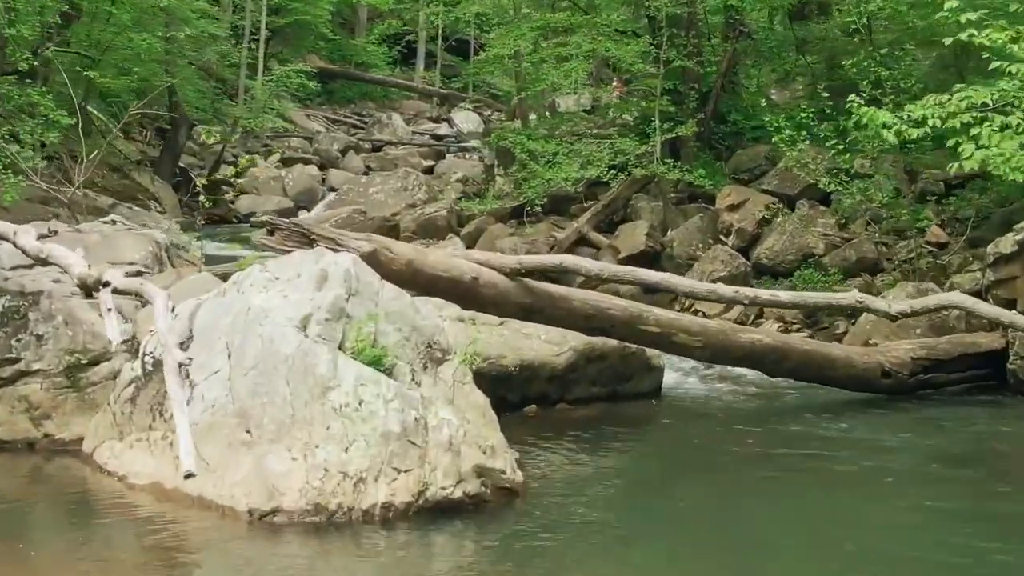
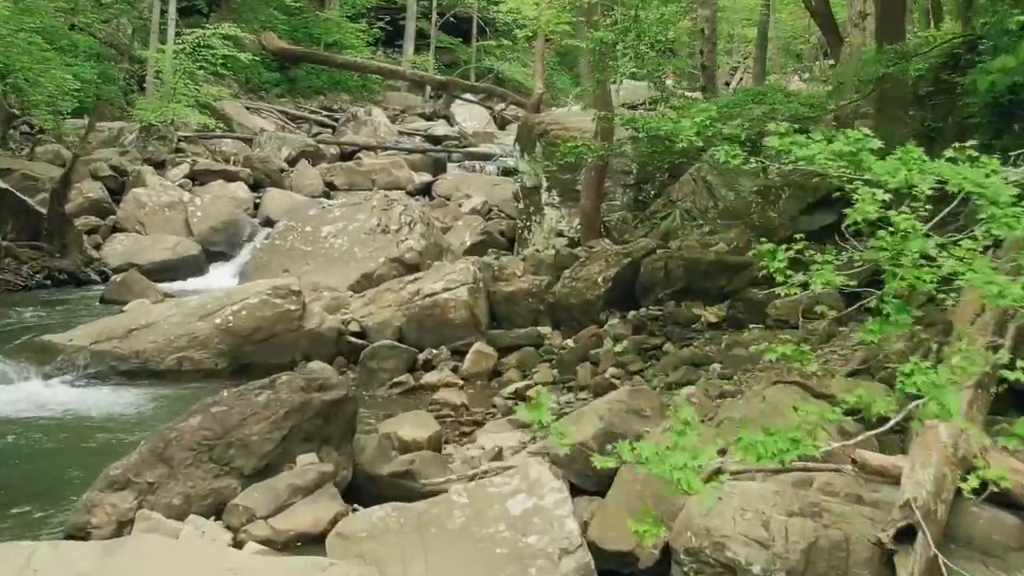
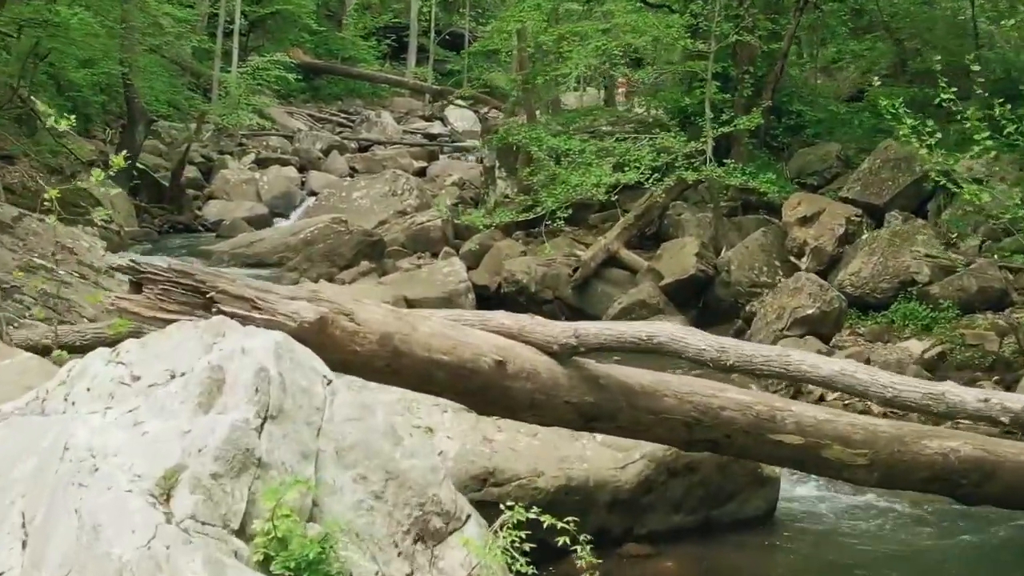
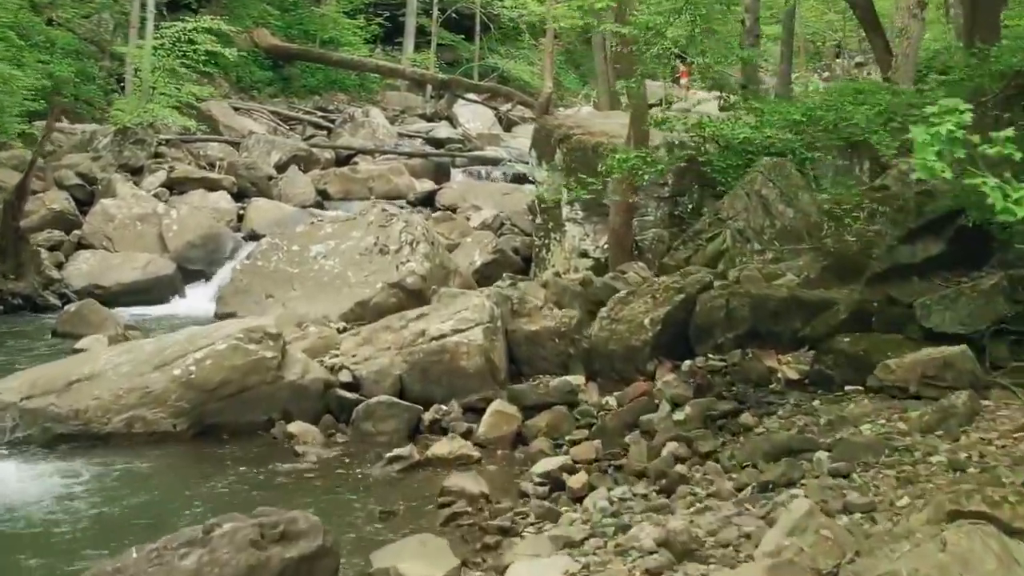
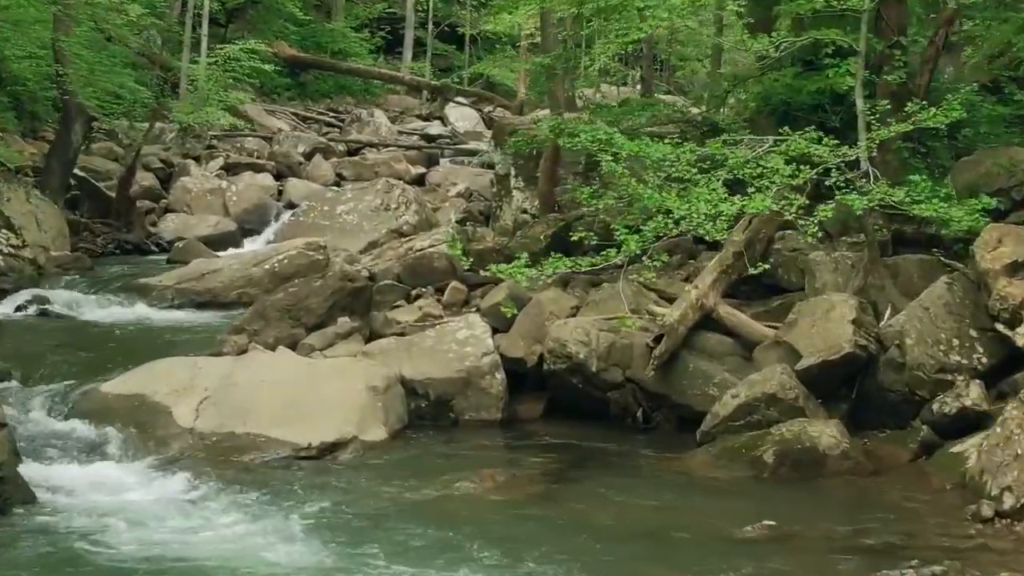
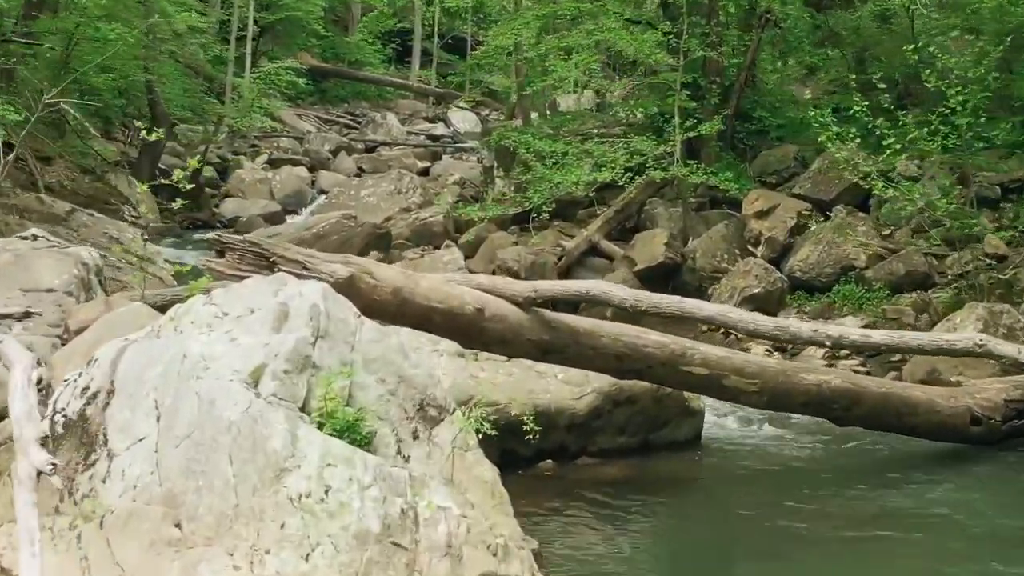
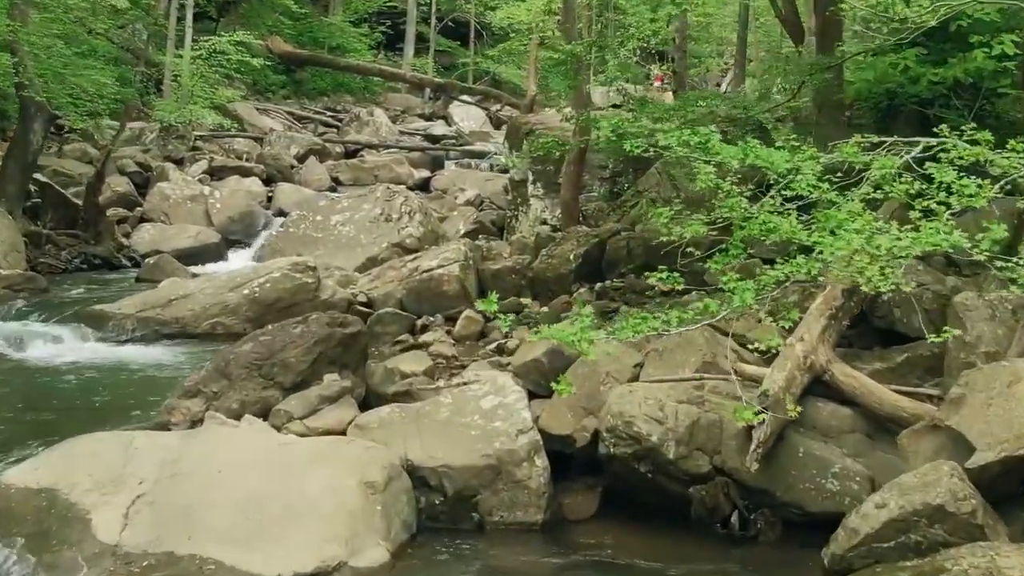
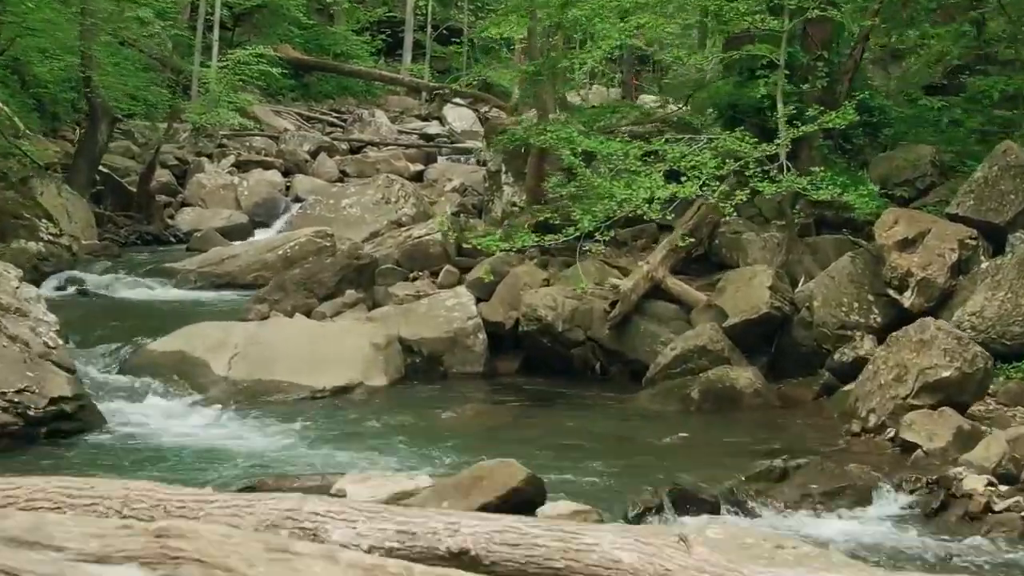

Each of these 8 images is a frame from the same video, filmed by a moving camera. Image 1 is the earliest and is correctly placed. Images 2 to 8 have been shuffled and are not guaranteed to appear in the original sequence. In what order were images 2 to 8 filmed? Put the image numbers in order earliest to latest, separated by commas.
6, 3, 8, 5, 7, 2, 4
